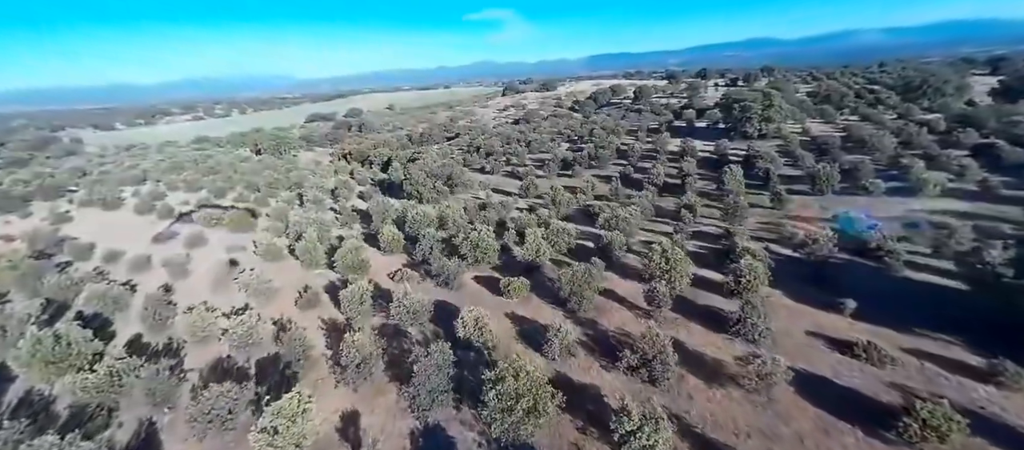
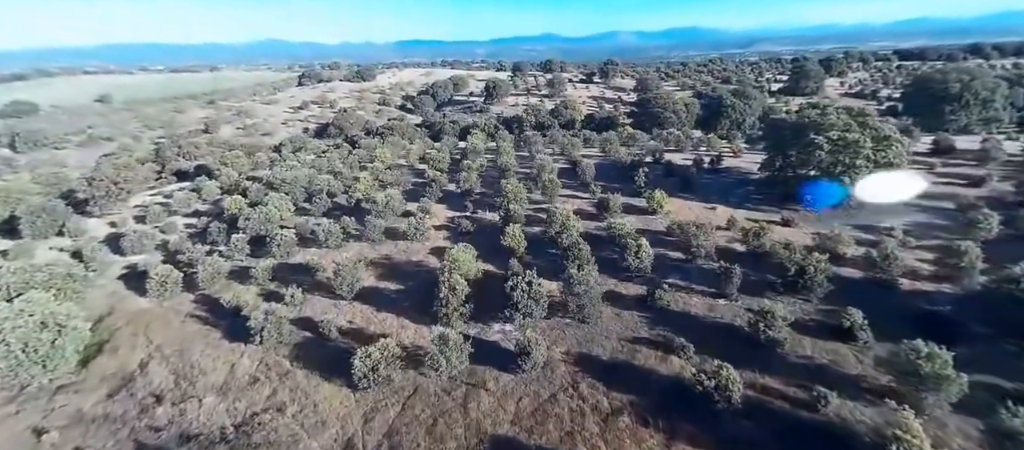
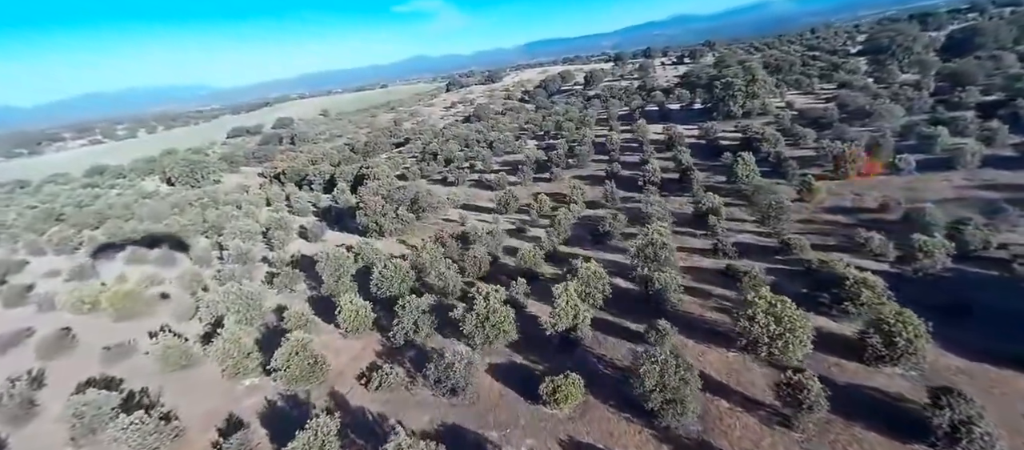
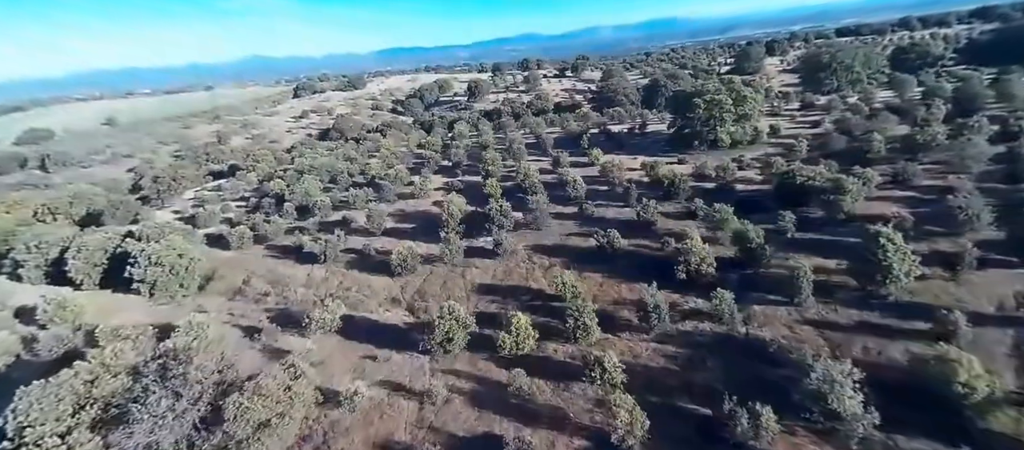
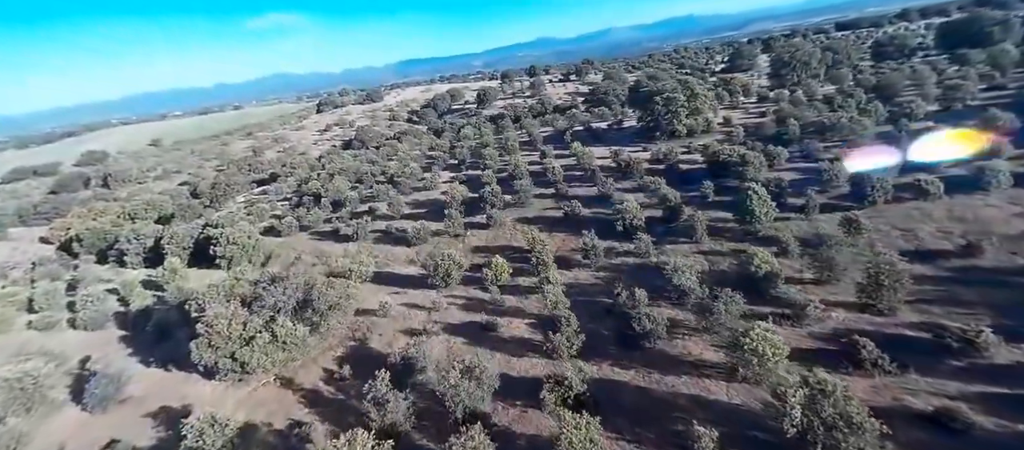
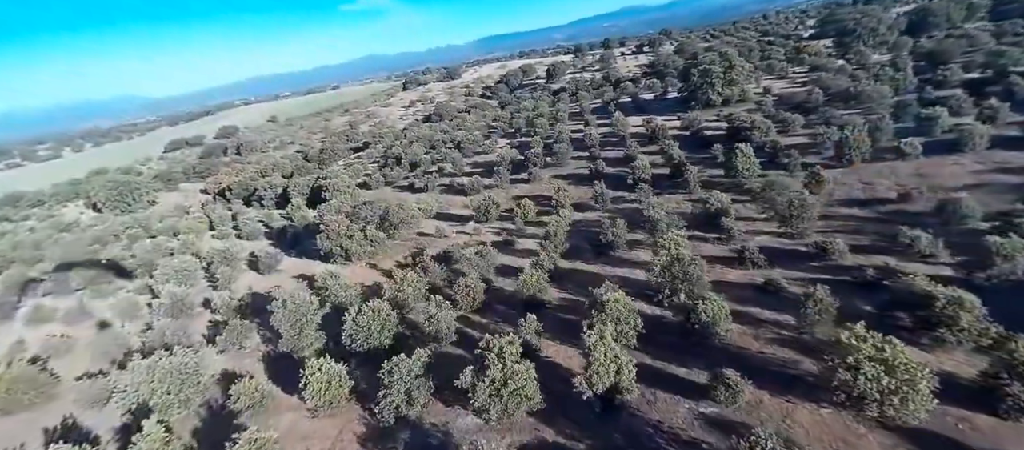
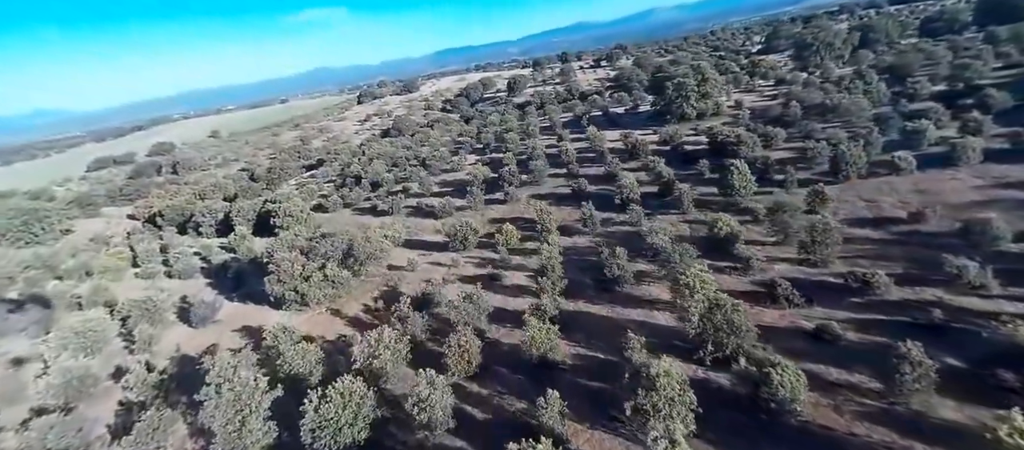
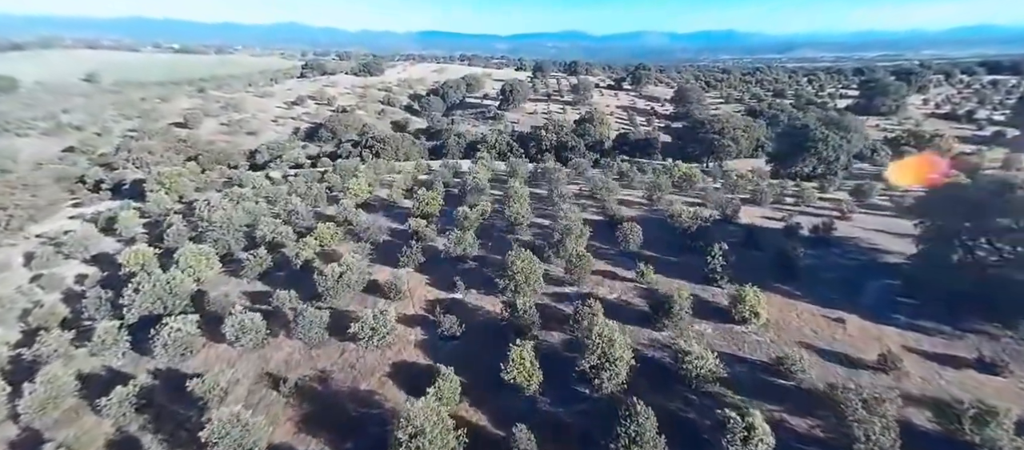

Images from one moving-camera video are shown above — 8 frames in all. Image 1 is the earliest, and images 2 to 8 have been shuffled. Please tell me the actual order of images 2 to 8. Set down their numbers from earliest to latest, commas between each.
3, 6, 7, 5, 4, 2, 8
